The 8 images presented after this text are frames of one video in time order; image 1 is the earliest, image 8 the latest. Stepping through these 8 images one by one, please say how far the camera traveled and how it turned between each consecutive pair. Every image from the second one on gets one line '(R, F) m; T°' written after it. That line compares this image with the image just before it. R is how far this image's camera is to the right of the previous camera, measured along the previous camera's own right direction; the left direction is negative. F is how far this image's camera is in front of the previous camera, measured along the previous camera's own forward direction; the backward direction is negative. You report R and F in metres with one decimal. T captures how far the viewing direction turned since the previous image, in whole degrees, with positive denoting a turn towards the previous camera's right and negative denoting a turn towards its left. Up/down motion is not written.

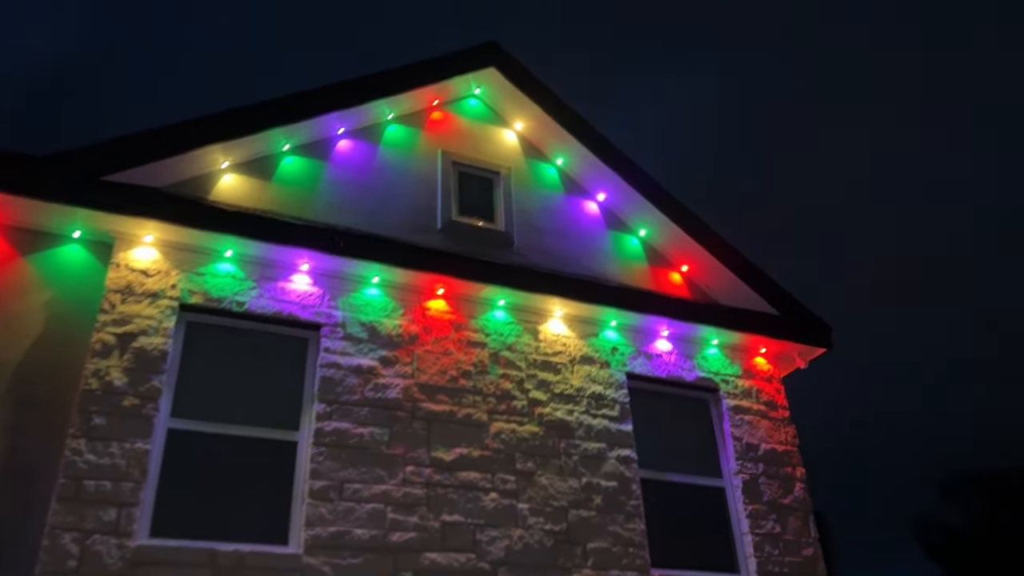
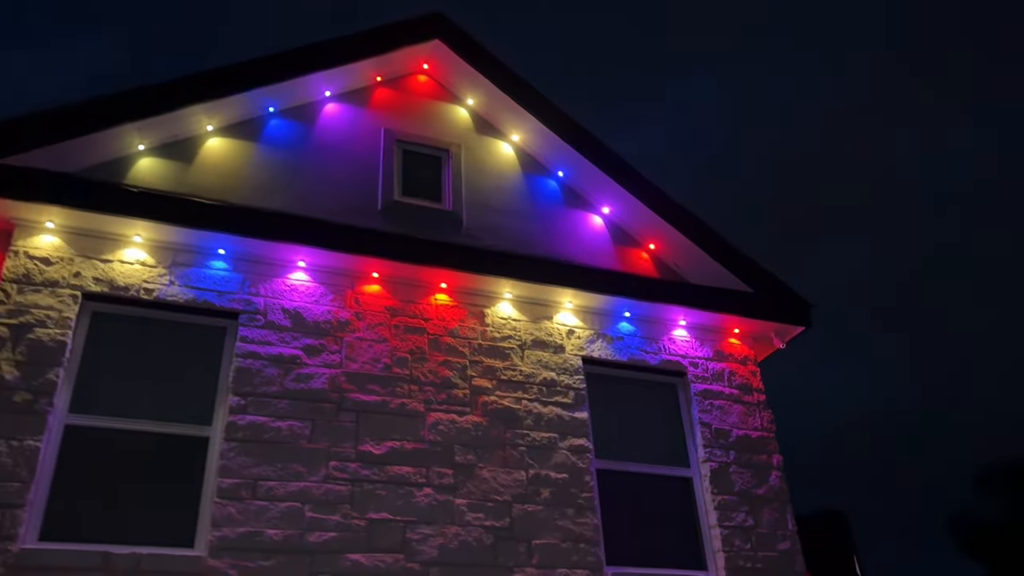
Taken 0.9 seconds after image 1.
(+0.6, +0.4) m; -2°
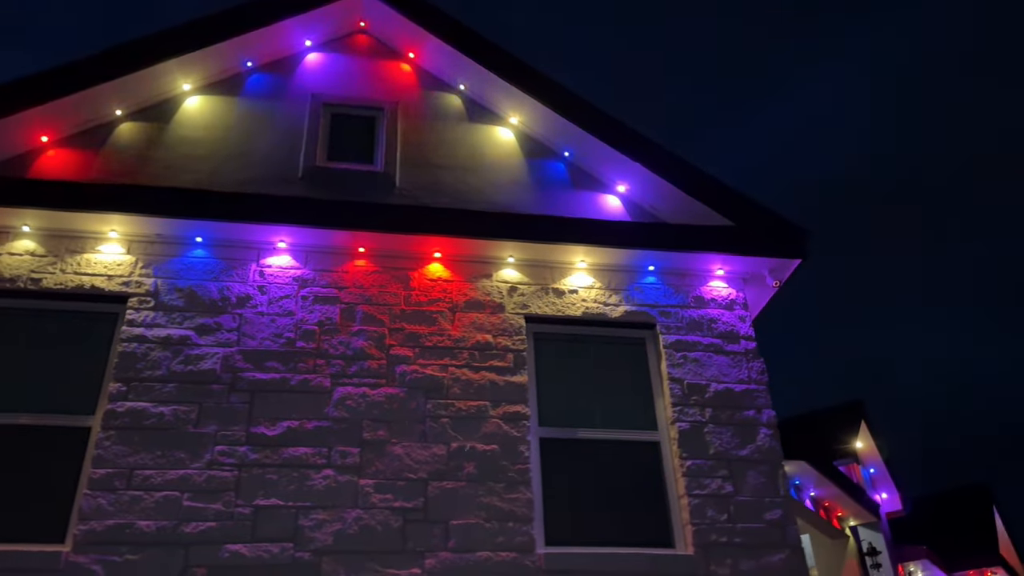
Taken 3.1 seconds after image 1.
(+1.3, +0.7) m; -10°
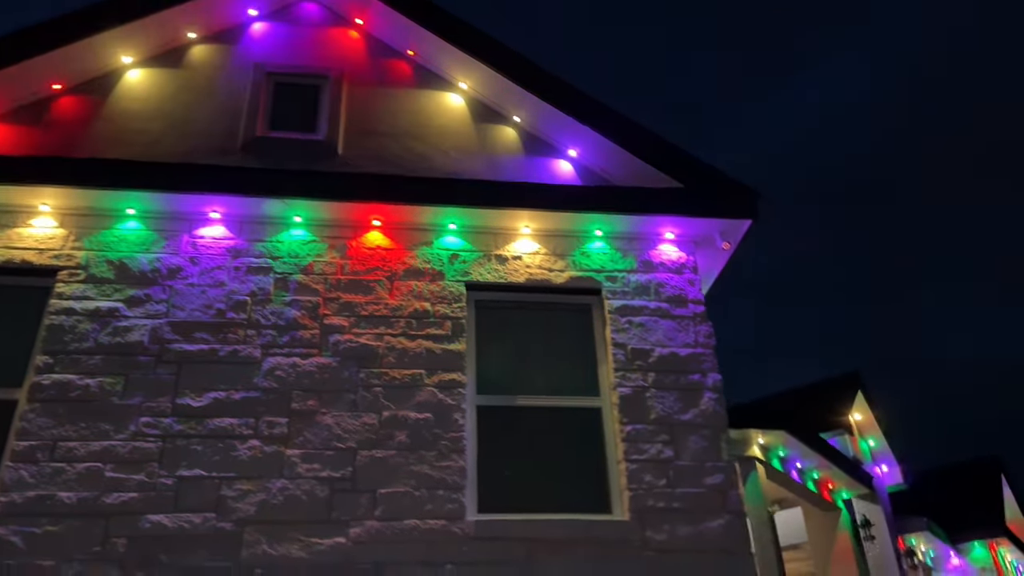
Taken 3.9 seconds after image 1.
(+0.5, +0.1) m; -2°
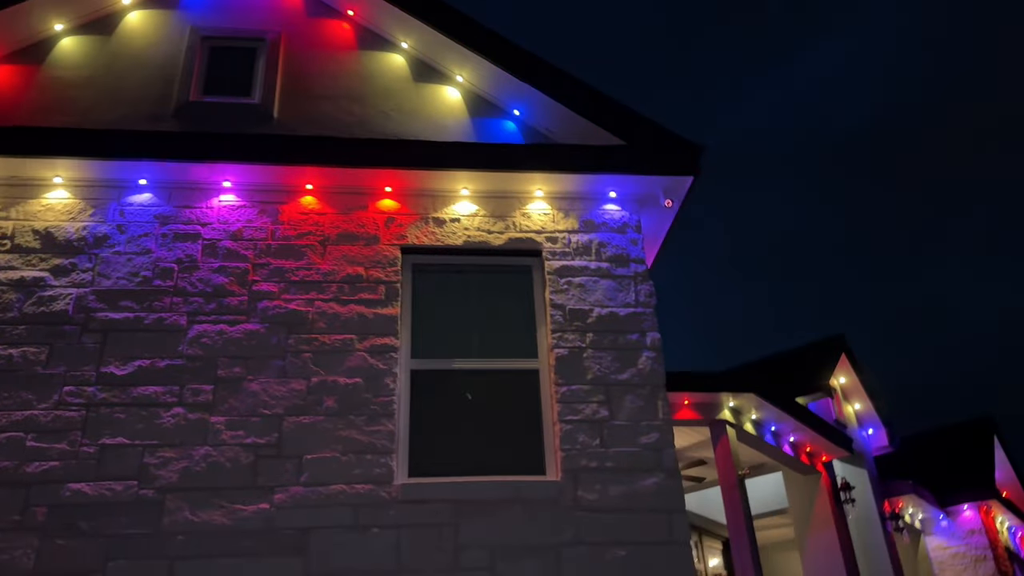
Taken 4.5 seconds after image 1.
(+0.5, +0.1) m; -1°
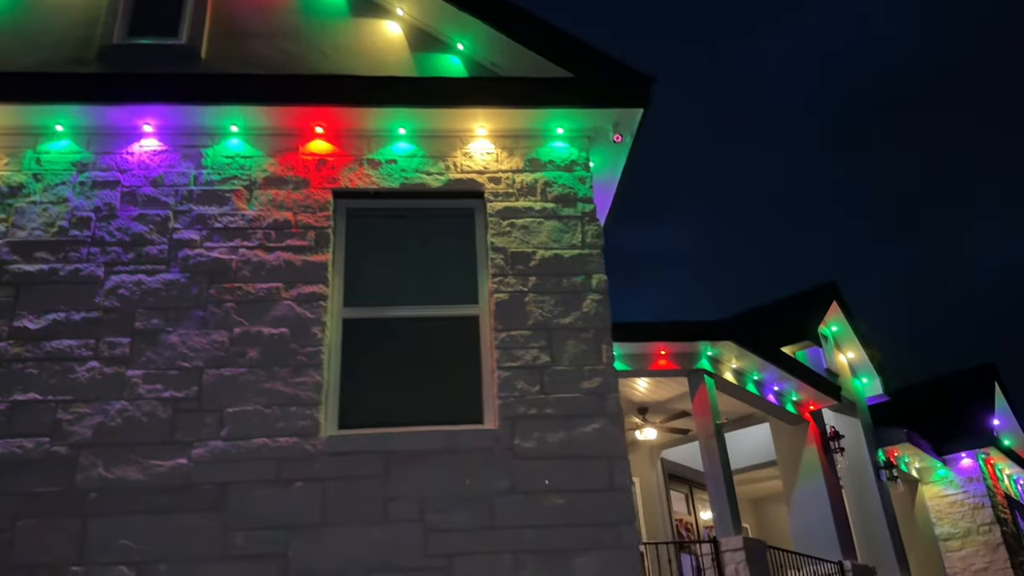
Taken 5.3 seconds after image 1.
(+0.4, +0.2) m; -1°
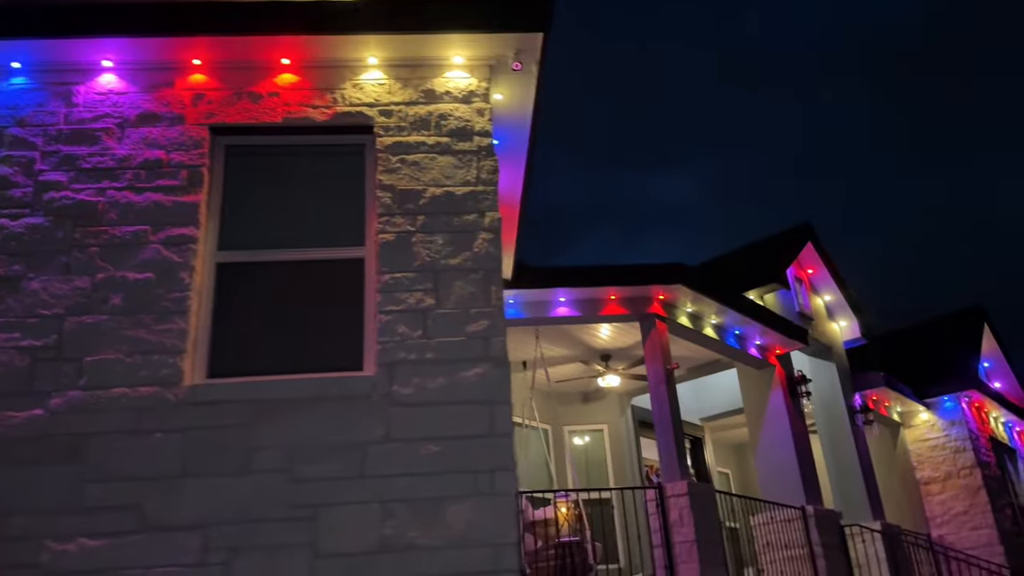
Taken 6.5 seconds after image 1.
(+0.7, +0.2) m; -1°
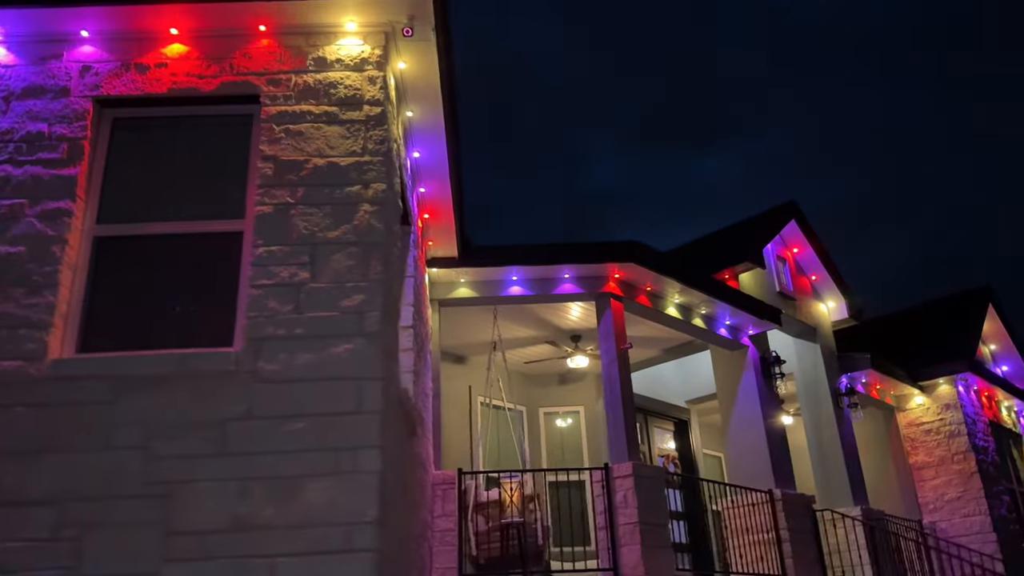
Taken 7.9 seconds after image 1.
(+0.8, +0.1) m; -2°
